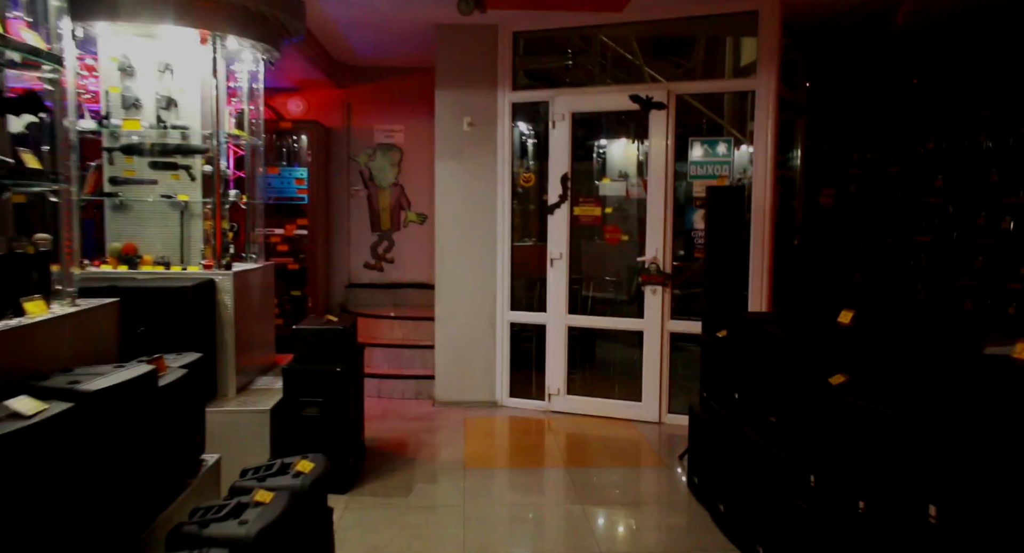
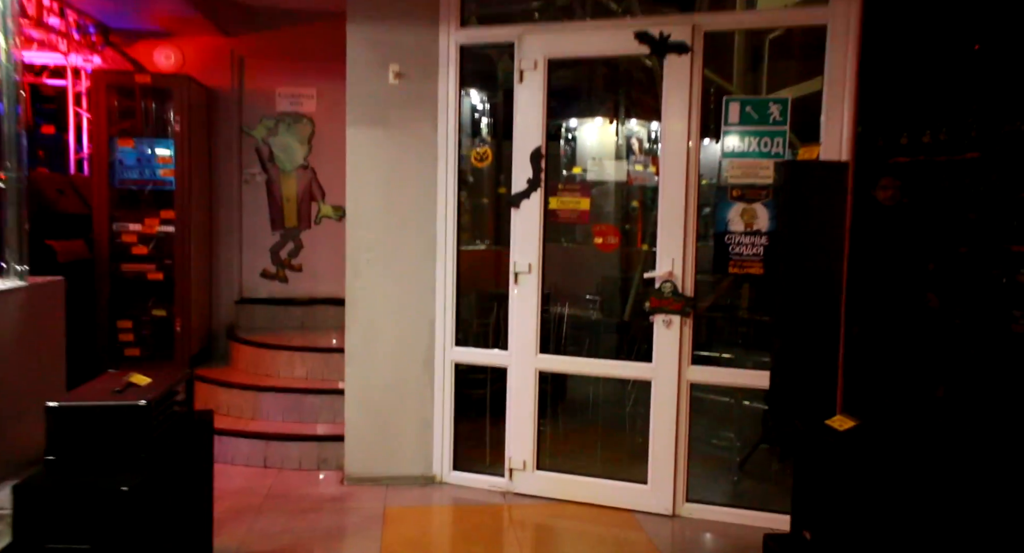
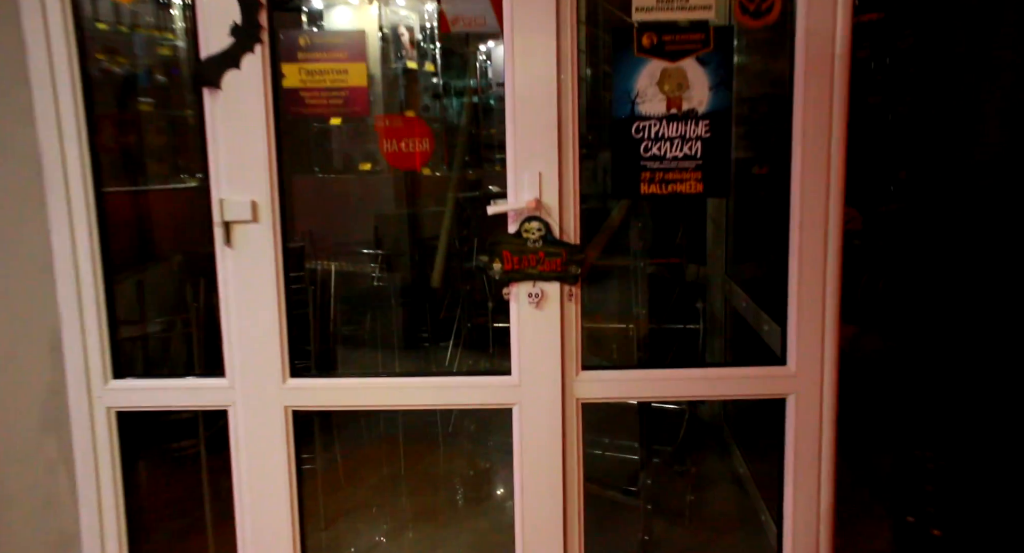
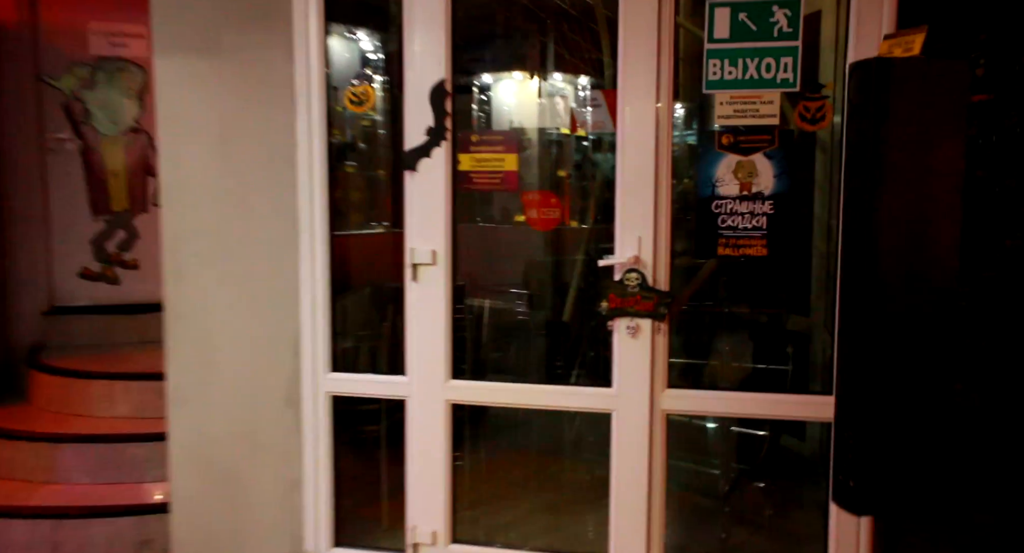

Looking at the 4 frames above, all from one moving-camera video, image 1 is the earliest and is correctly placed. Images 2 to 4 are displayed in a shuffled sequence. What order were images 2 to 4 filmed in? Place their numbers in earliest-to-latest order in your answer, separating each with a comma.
2, 4, 3
